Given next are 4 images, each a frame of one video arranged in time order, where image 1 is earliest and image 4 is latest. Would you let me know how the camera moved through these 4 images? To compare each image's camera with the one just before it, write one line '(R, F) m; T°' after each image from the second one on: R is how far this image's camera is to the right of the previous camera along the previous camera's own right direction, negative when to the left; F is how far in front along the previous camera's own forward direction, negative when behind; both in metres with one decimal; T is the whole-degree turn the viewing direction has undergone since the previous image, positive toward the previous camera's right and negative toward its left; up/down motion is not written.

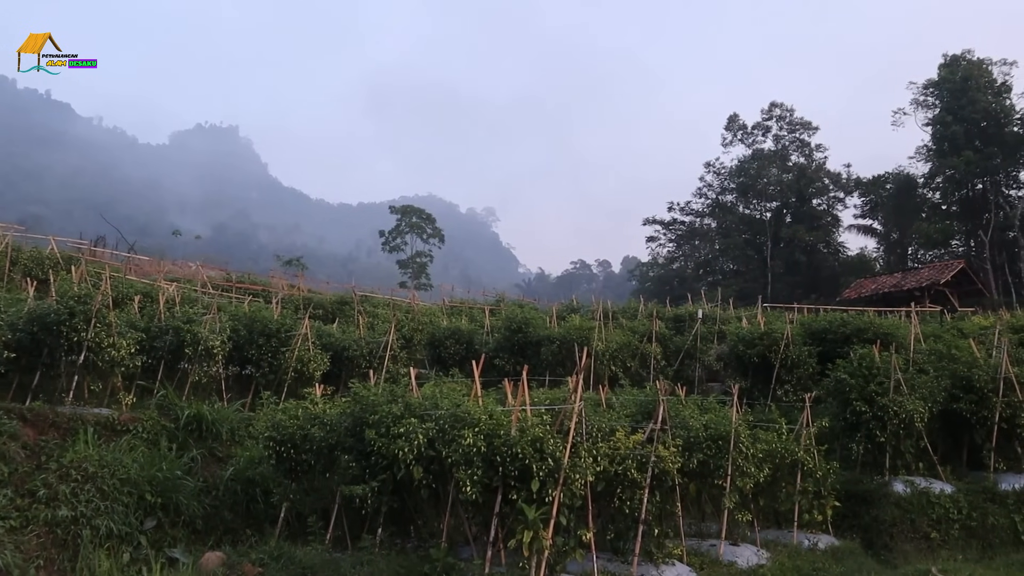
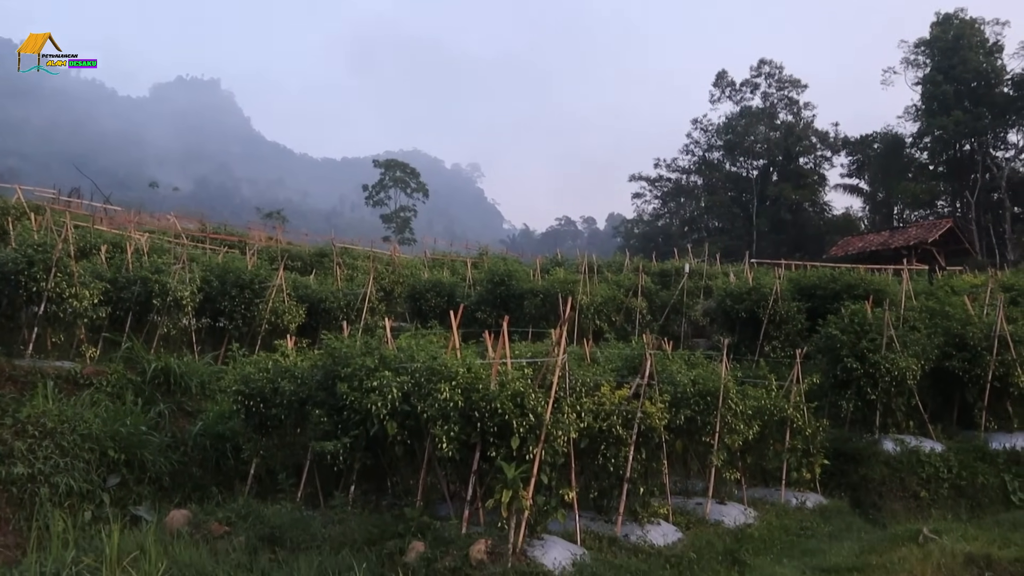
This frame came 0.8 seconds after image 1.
(0.0, +0.4) m; +1°
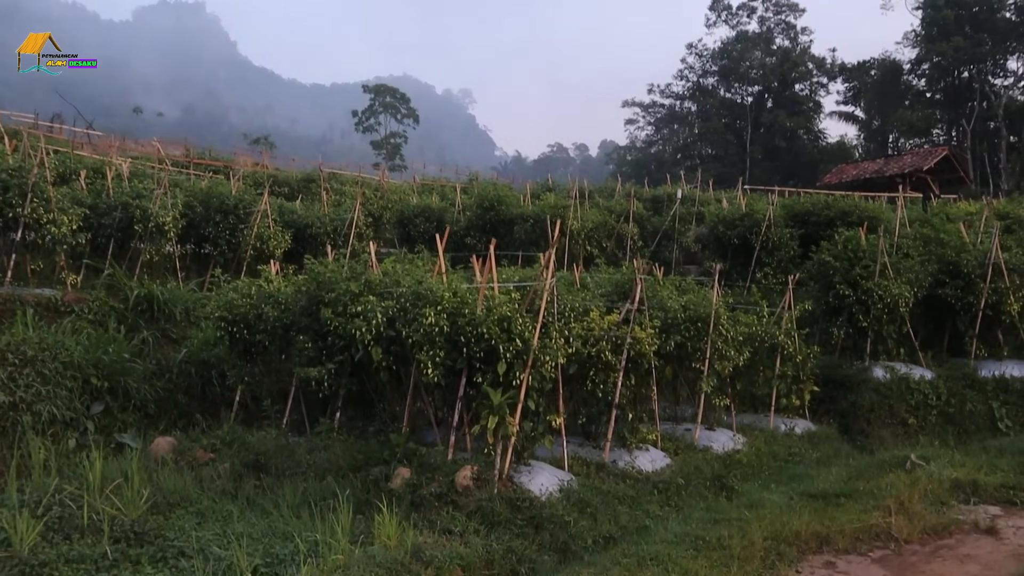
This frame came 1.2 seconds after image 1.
(0.0, +0.2) m; +1°
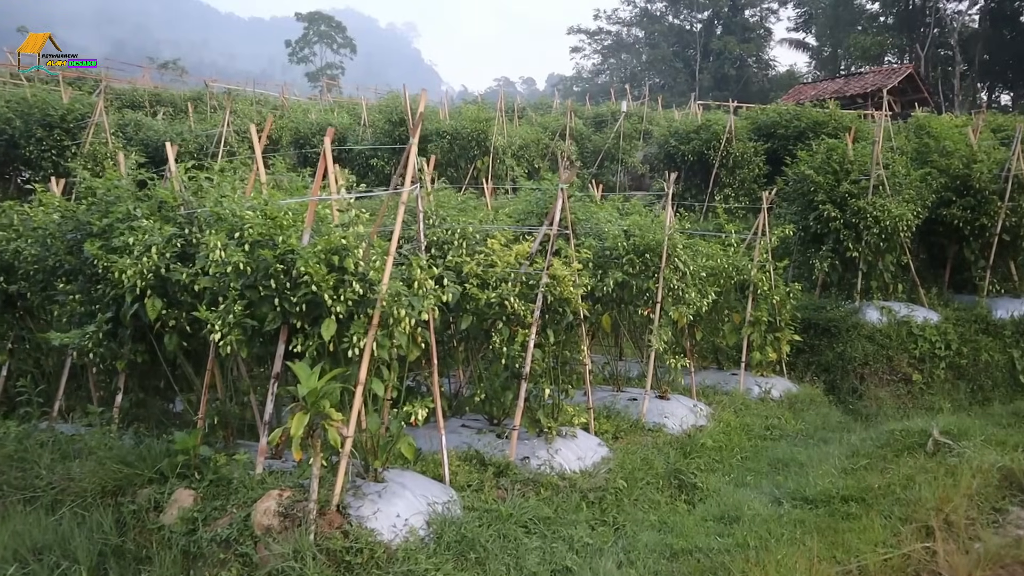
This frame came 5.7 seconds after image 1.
(+0.4, +2.1) m; +3°
